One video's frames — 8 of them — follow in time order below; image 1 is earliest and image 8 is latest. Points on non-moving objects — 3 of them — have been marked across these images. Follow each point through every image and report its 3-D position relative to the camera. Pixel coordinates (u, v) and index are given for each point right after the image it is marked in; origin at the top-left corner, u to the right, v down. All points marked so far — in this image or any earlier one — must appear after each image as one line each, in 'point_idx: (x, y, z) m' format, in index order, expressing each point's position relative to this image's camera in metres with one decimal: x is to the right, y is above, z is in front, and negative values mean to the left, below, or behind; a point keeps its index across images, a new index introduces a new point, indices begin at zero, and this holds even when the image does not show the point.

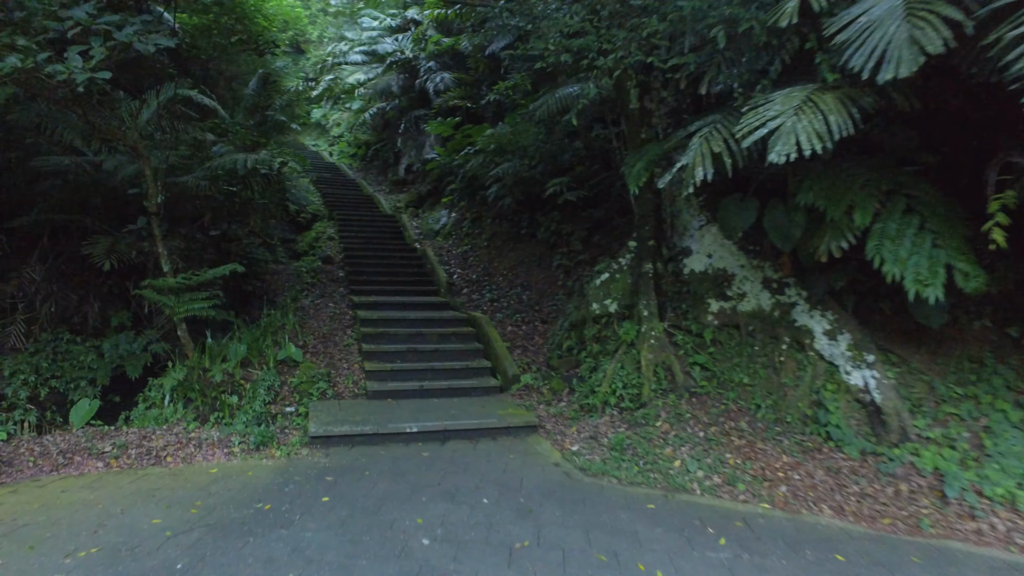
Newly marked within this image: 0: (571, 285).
0: (+0.6, 0.0, +6.4) m
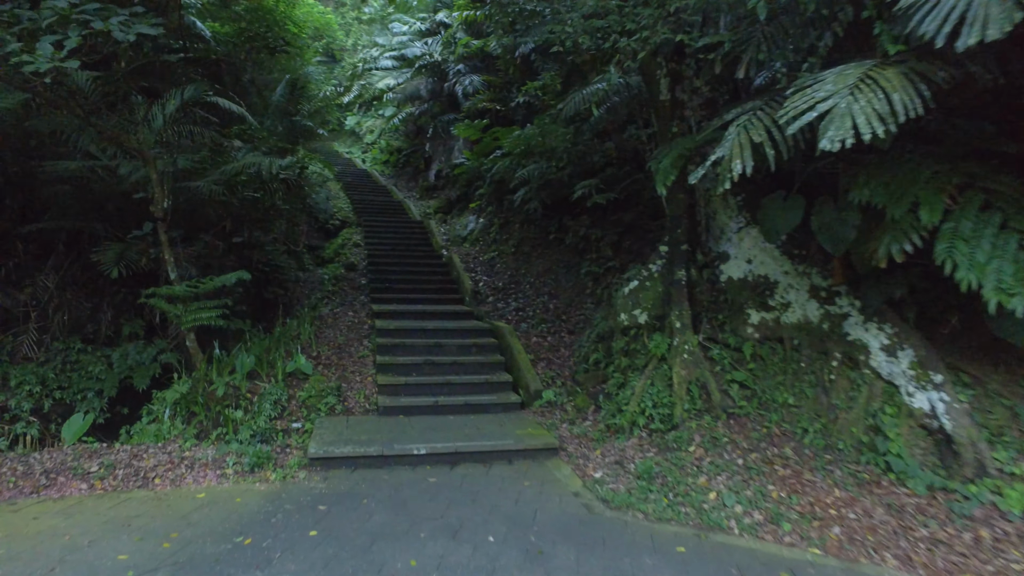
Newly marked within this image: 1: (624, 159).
0: (+0.8, 0.0, +6.0) m
1: (+1.1, +1.3, +6.8) m
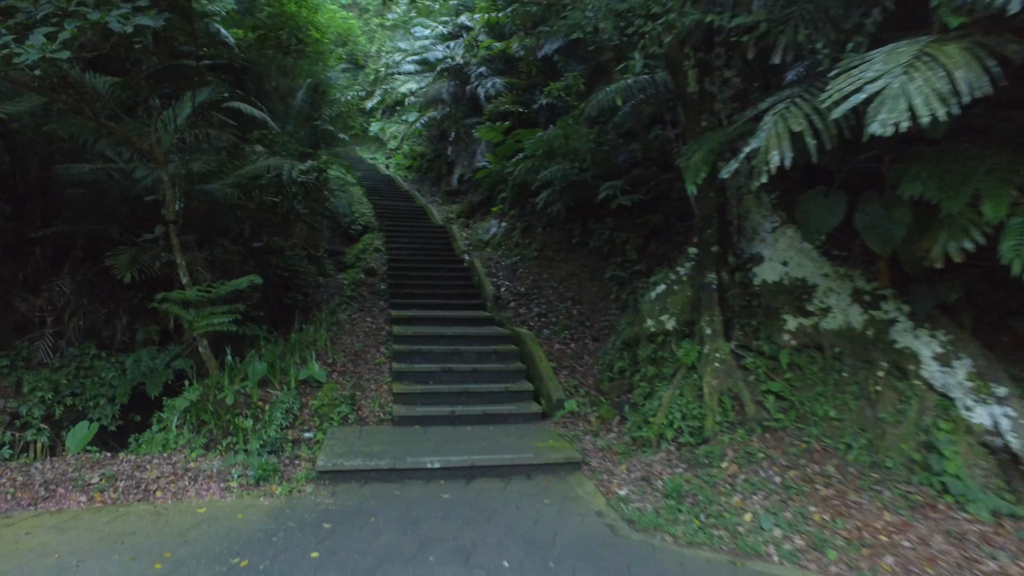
0: (+1.0, -0.1, +5.8) m
1: (+1.3, +1.2, +6.5) m
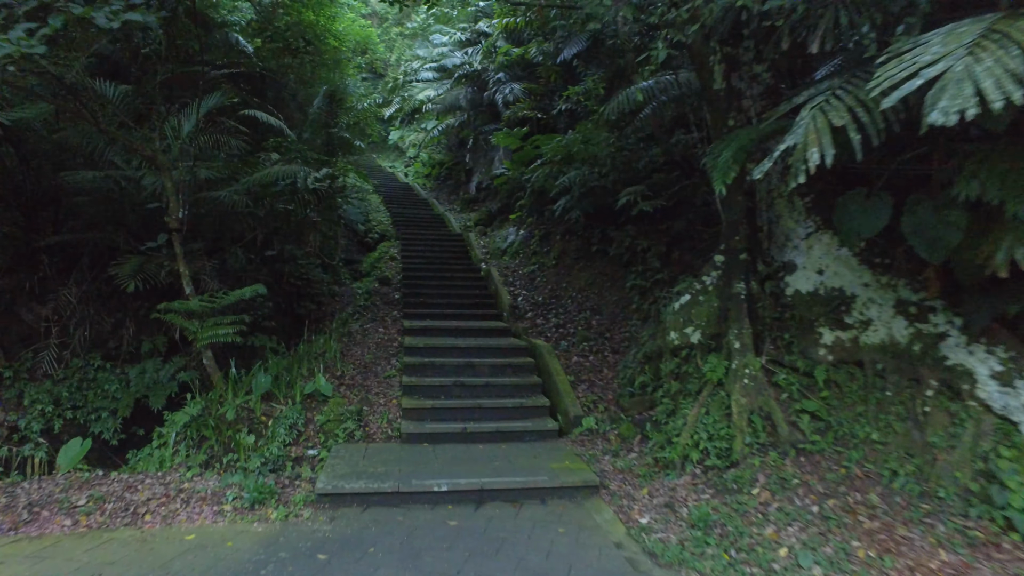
0: (+1.1, -0.2, +5.5) m
1: (+1.5, +1.1, +6.3) m
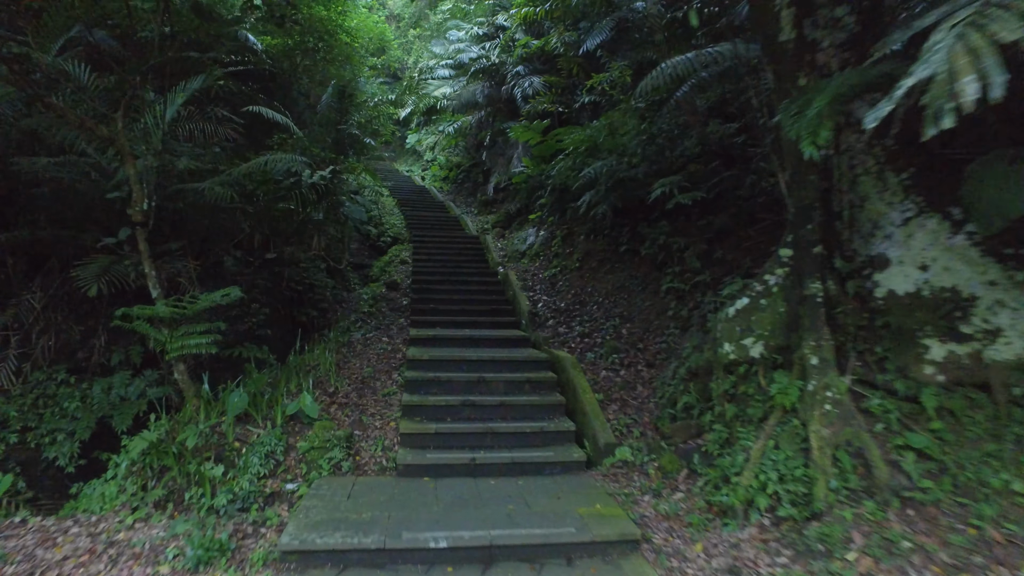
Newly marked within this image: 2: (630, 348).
0: (+1.2, -0.2, +4.8) m
1: (+1.6, +1.1, +5.6) m
2: (+0.9, -0.4, +4.9) m
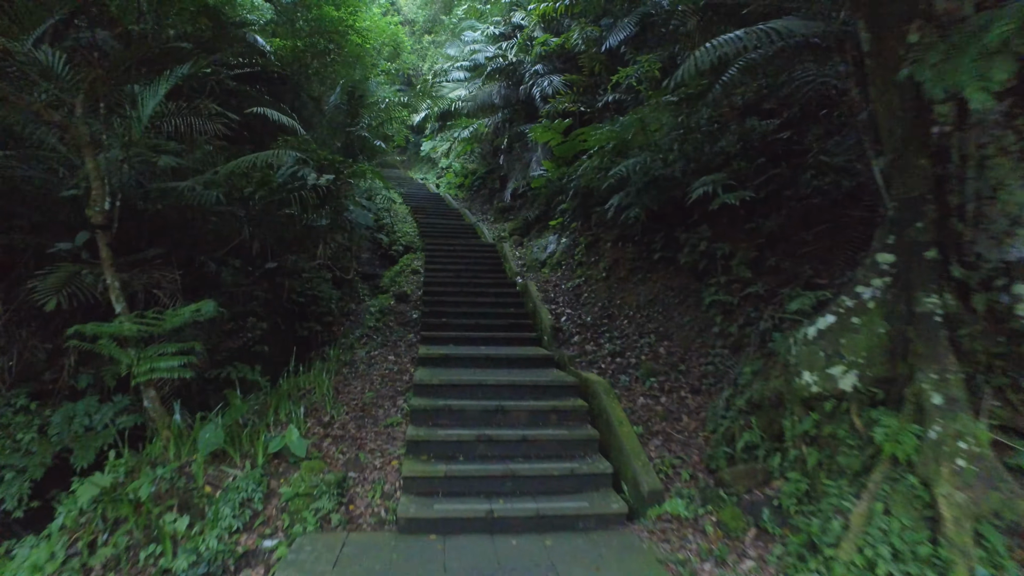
0: (+1.4, -0.3, +4.1) m
1: (+1.8, +1.0, +4.9) m
2: (+1.0, -0.5, +4.3) m
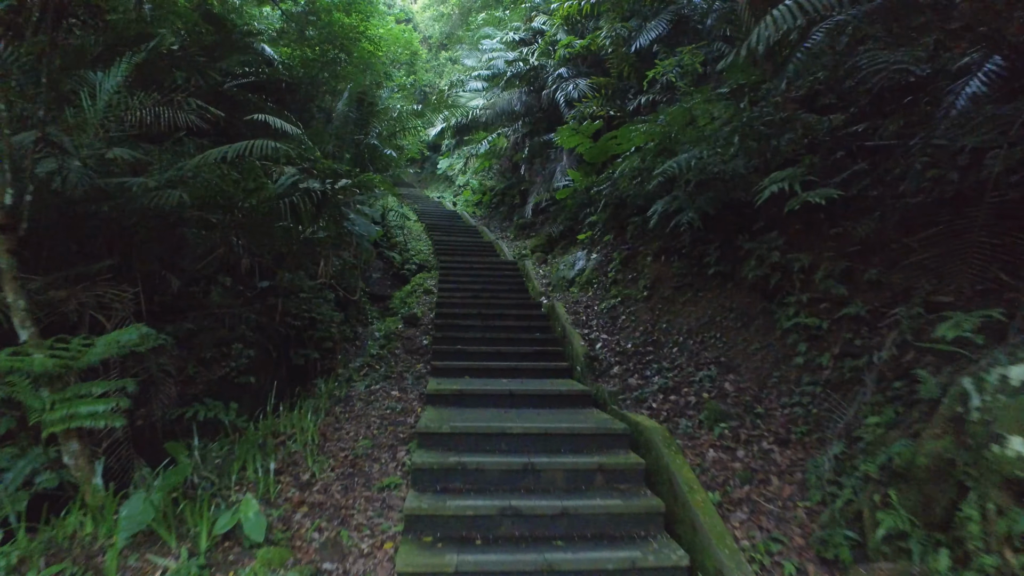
0: (+1.5, -0.4, +3.2) m
1: (+2.0, +0.9, +4.0) m
2: (+1.1, -0.6, +3.4) m
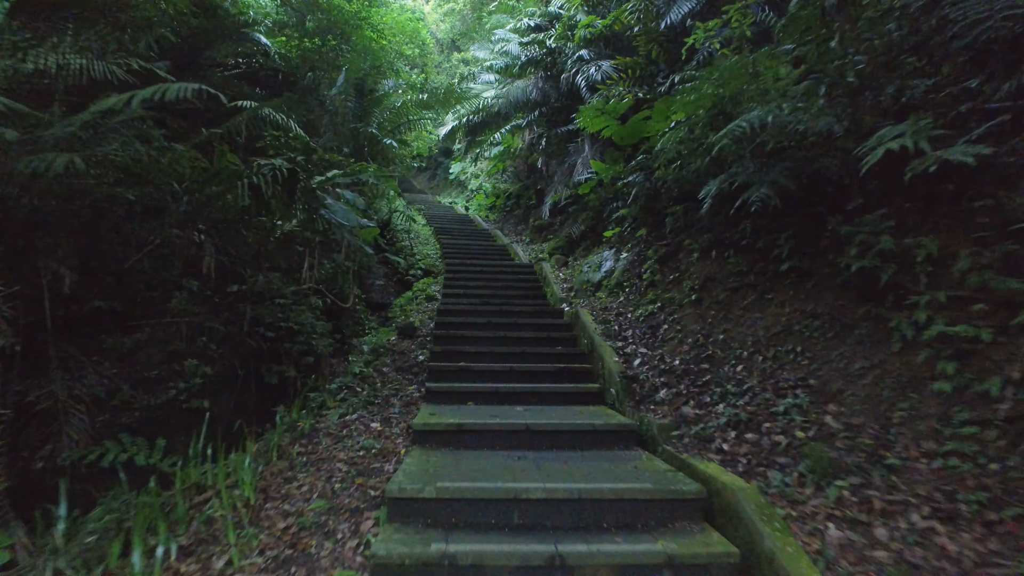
0: (+1.6, -0.3, +2.1) m
1: (+2.0, +0.9, +3.0) m
2: (+1.2, -0.6, +2.3) m
